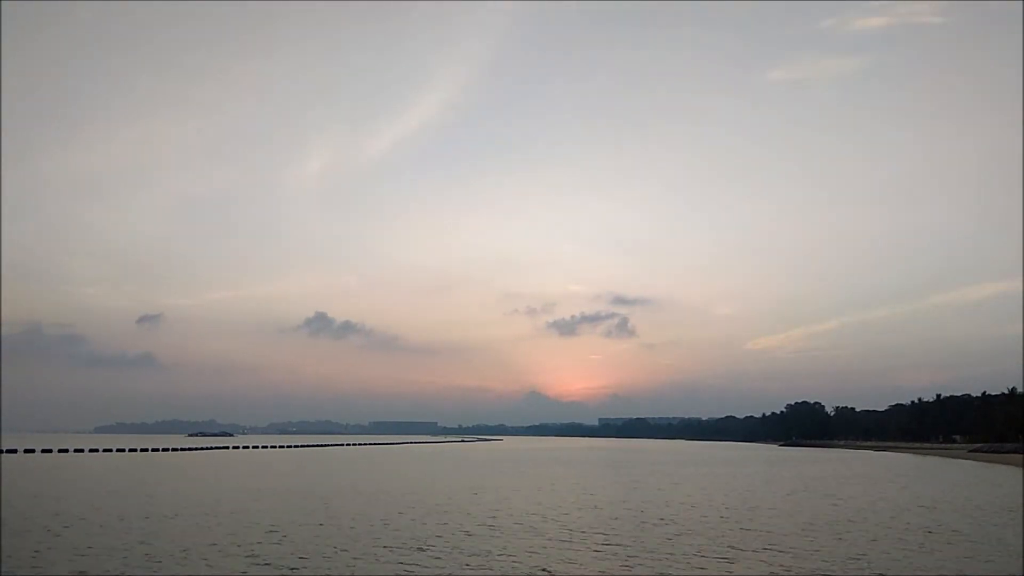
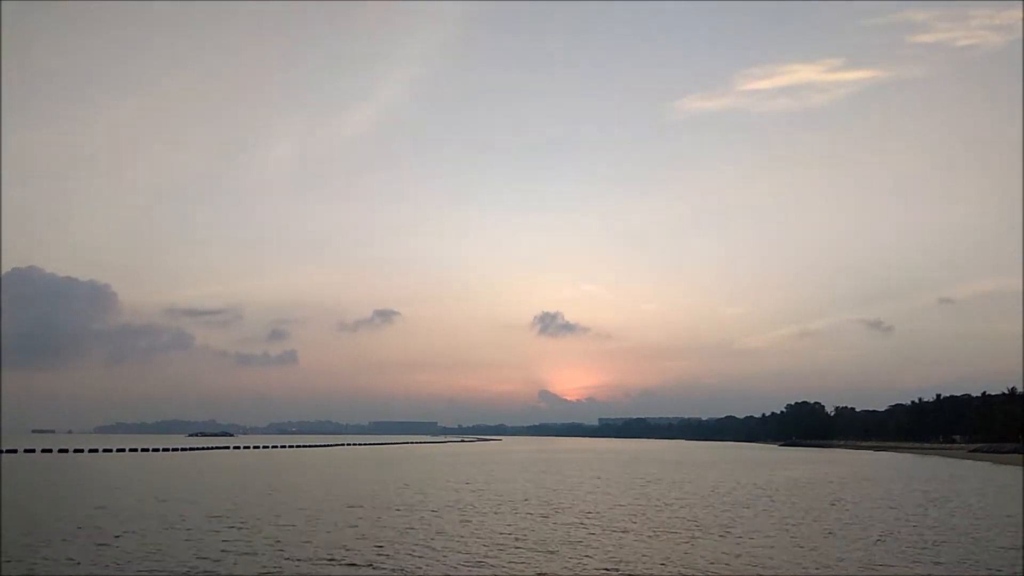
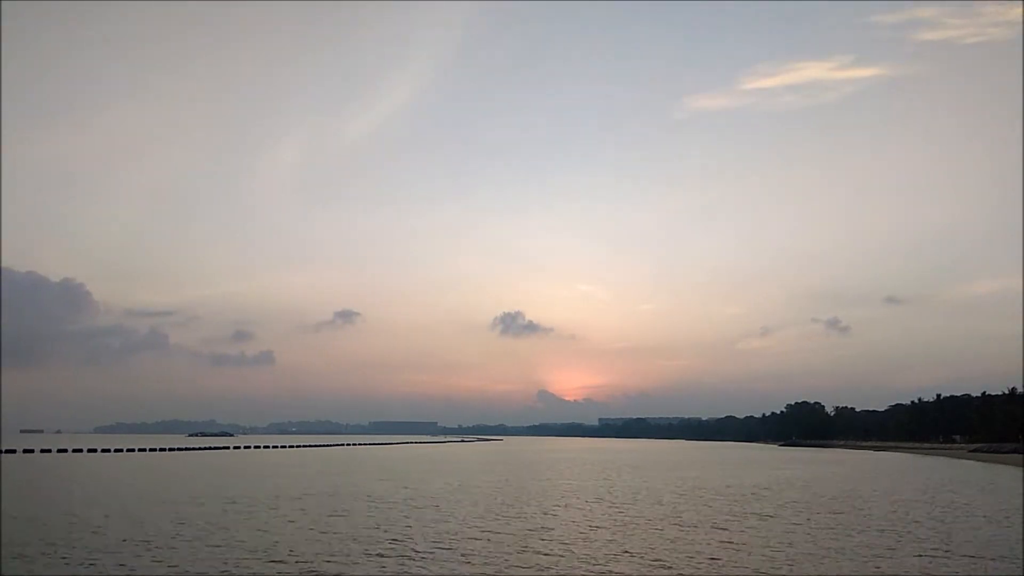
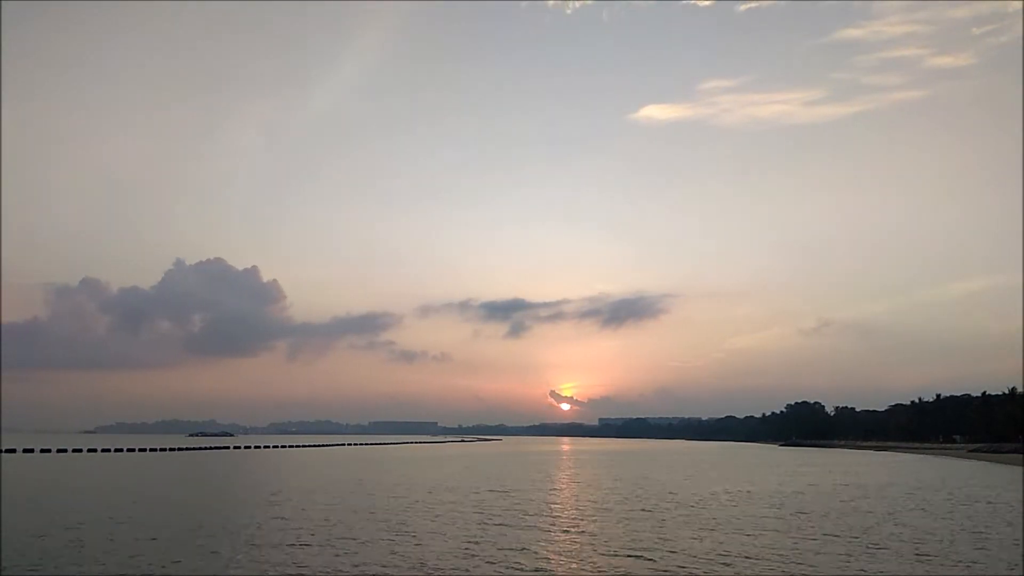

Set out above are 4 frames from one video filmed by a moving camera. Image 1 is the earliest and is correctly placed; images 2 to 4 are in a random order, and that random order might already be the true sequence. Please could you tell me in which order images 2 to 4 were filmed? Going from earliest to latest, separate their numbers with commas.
3, 2, 4
